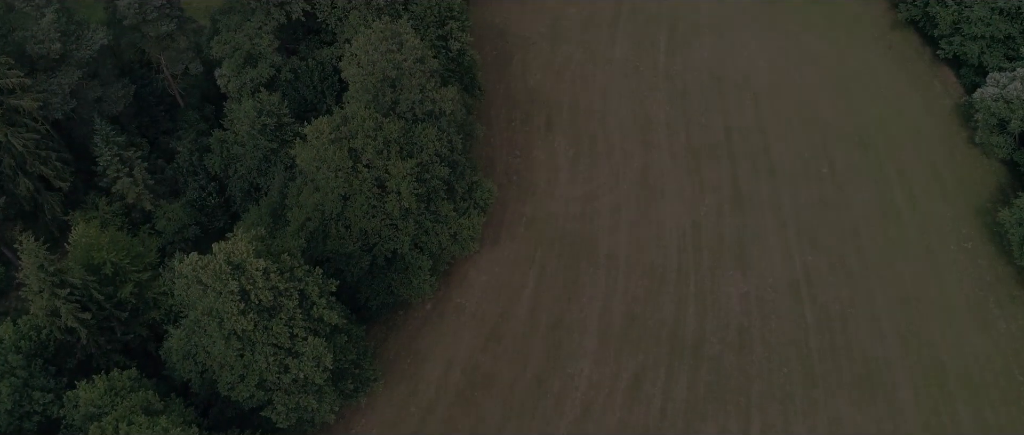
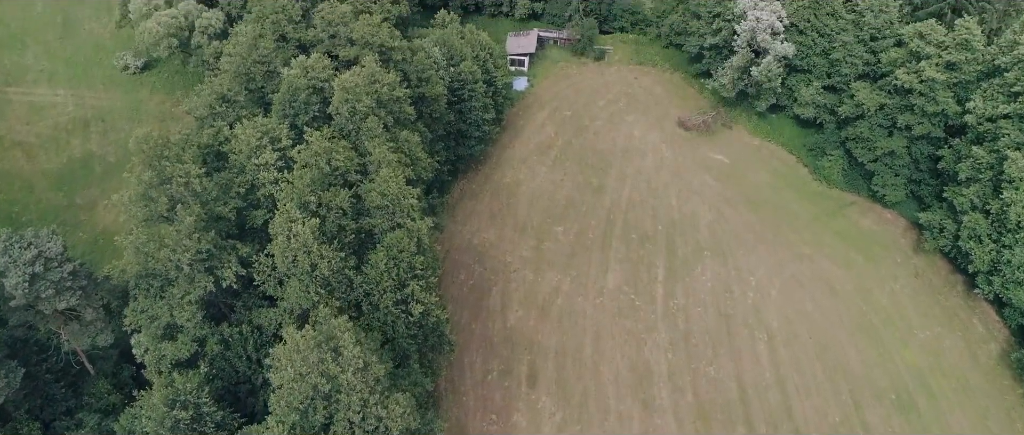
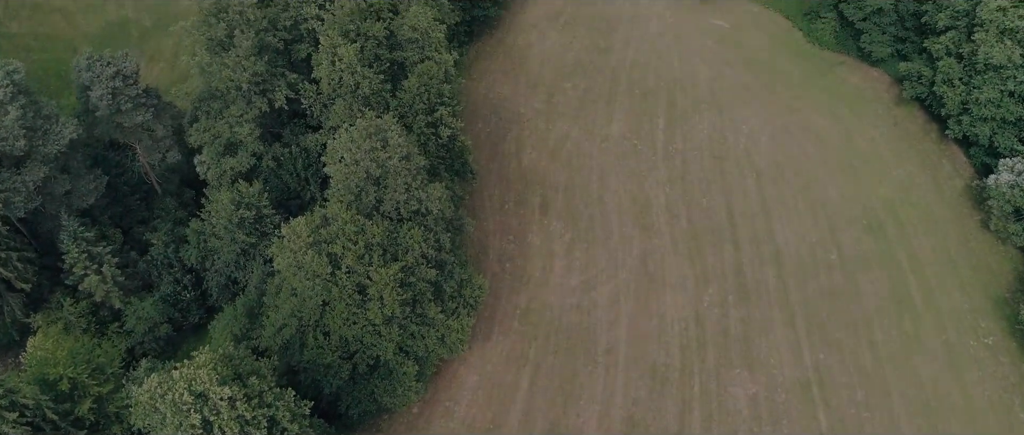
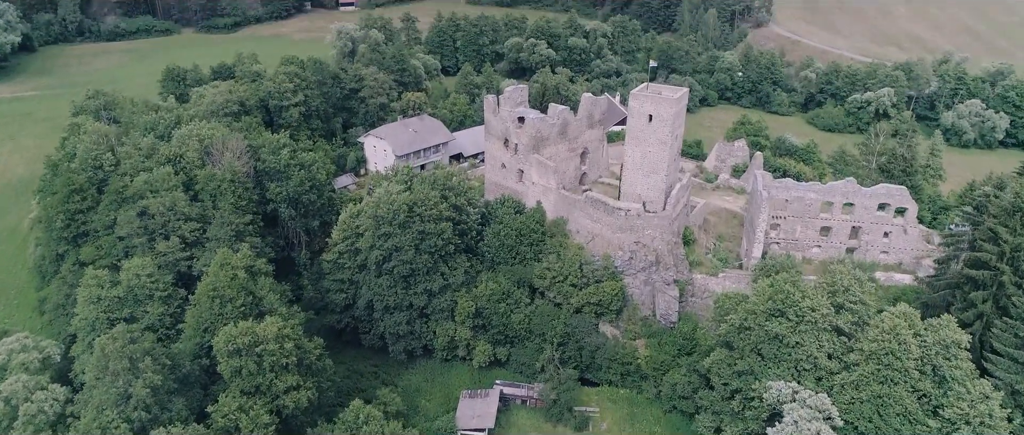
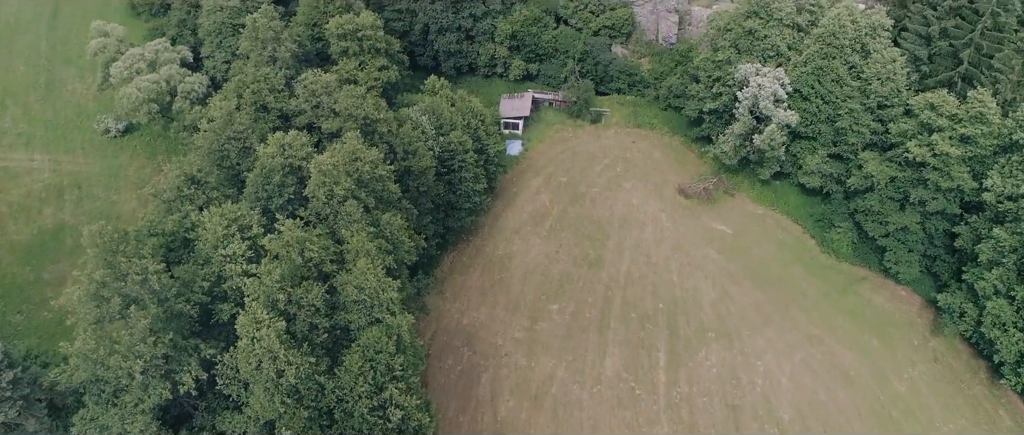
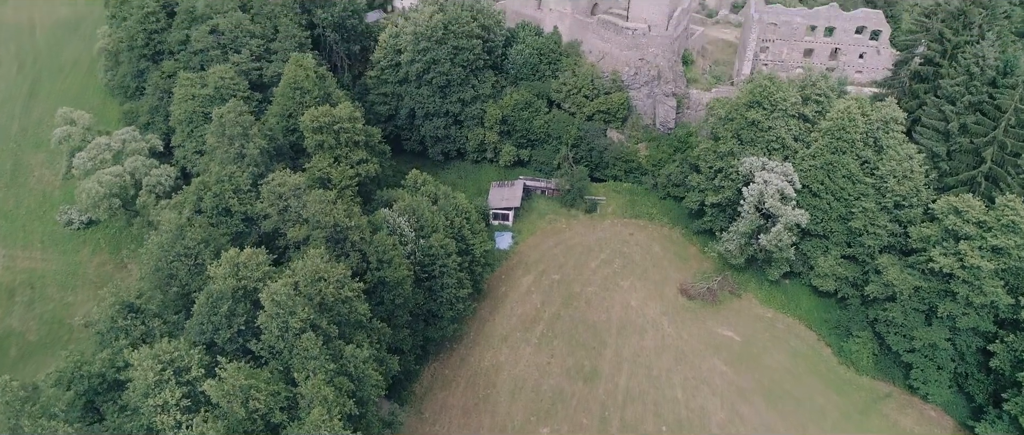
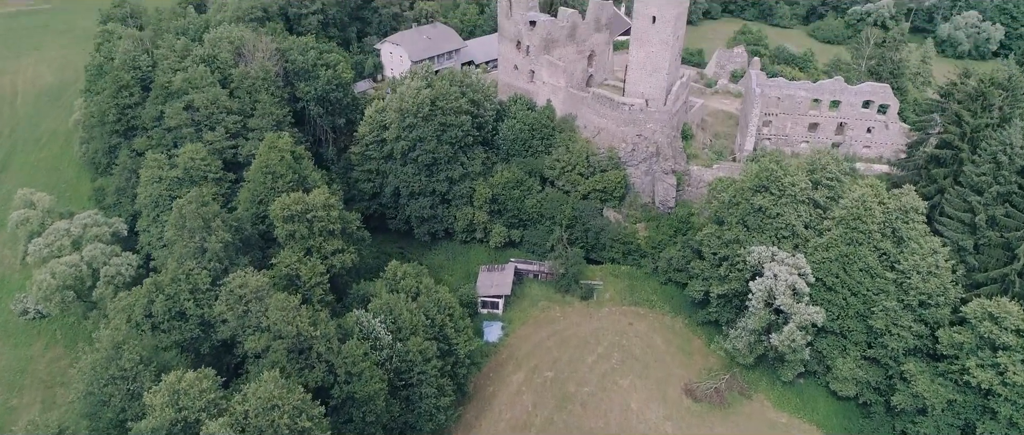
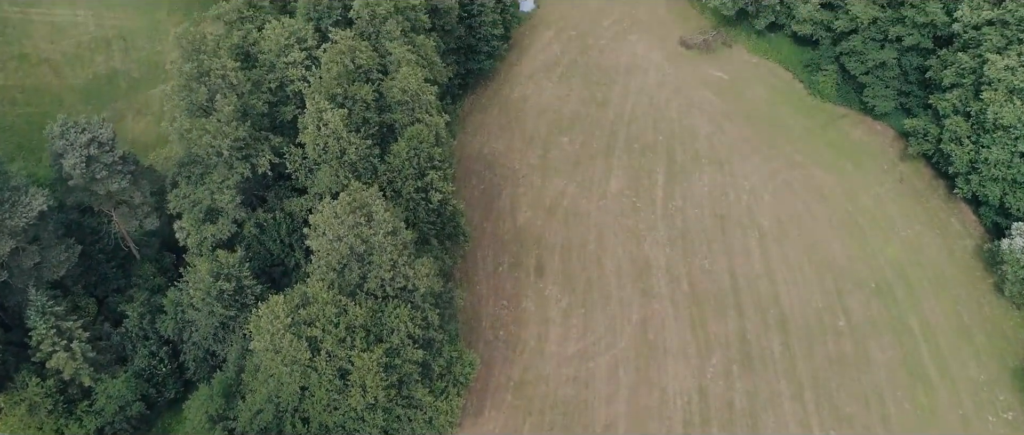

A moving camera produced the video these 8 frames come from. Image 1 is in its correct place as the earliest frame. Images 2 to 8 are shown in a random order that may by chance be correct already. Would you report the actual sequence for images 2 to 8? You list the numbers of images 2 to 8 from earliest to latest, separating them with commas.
3, 8, 2, 5, 6, 7, 4
